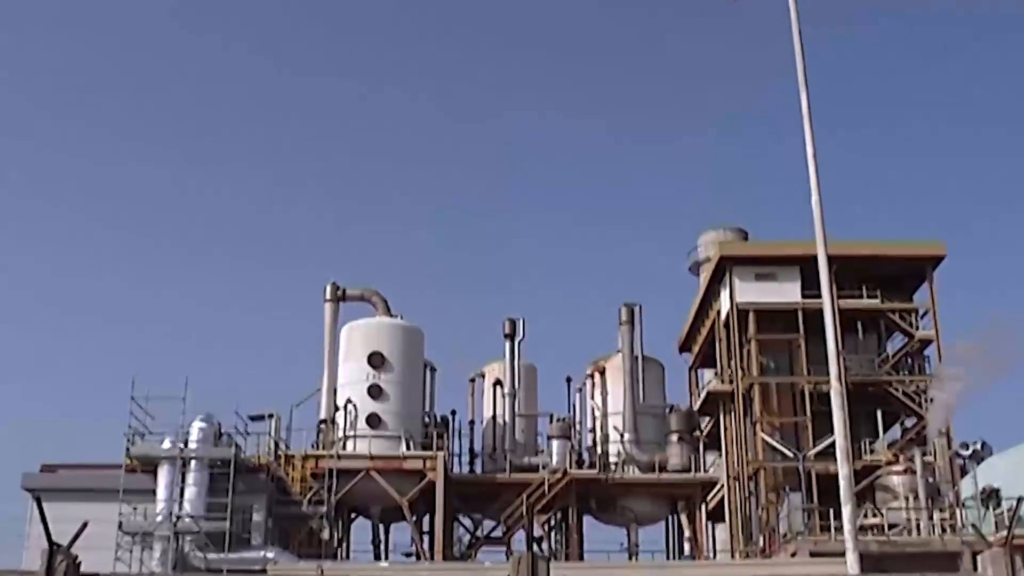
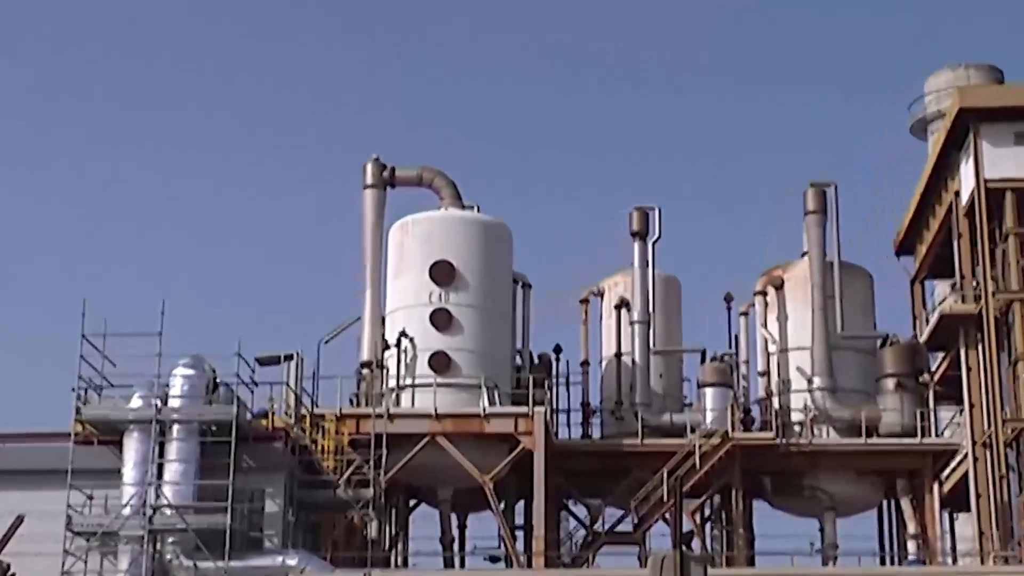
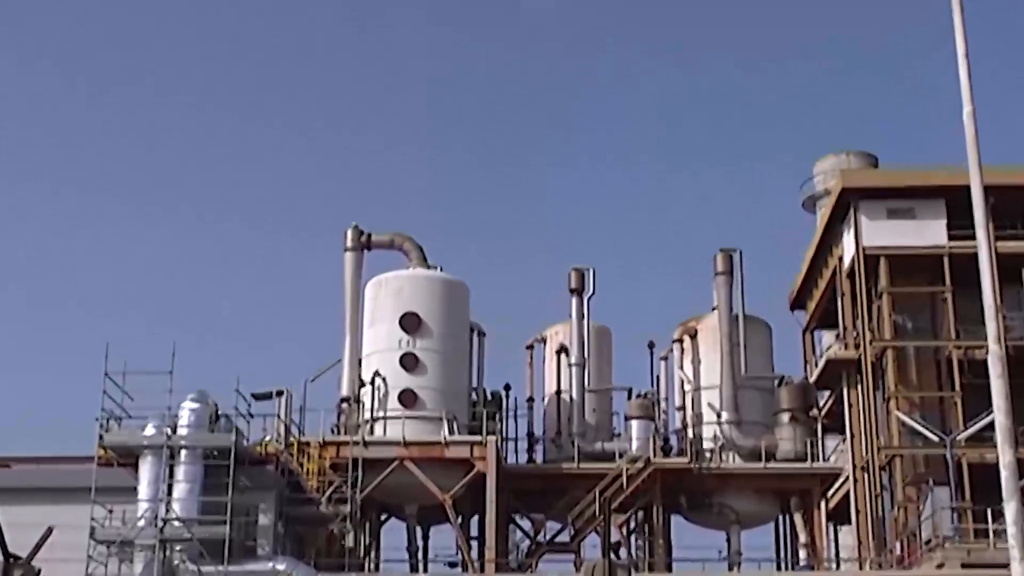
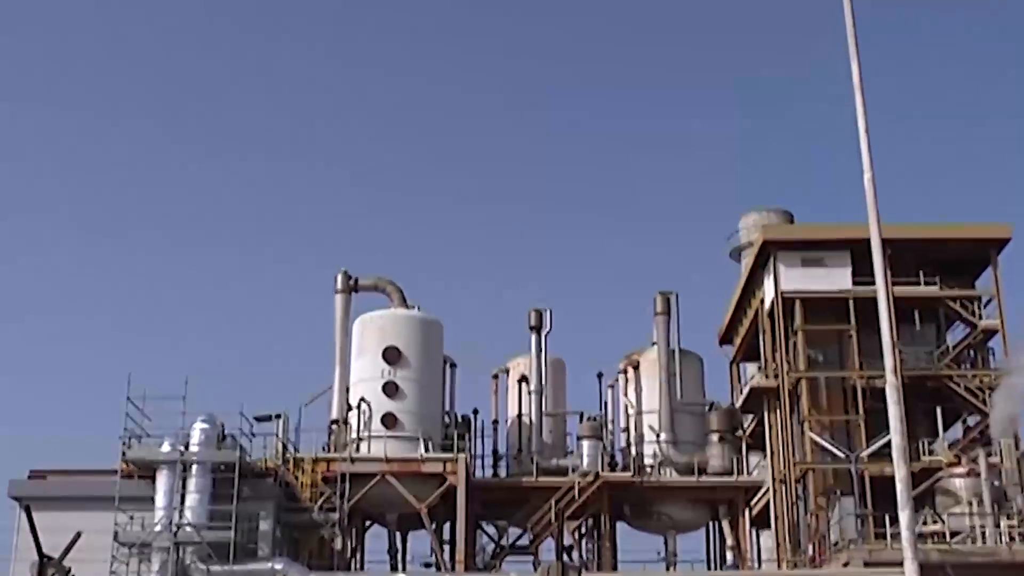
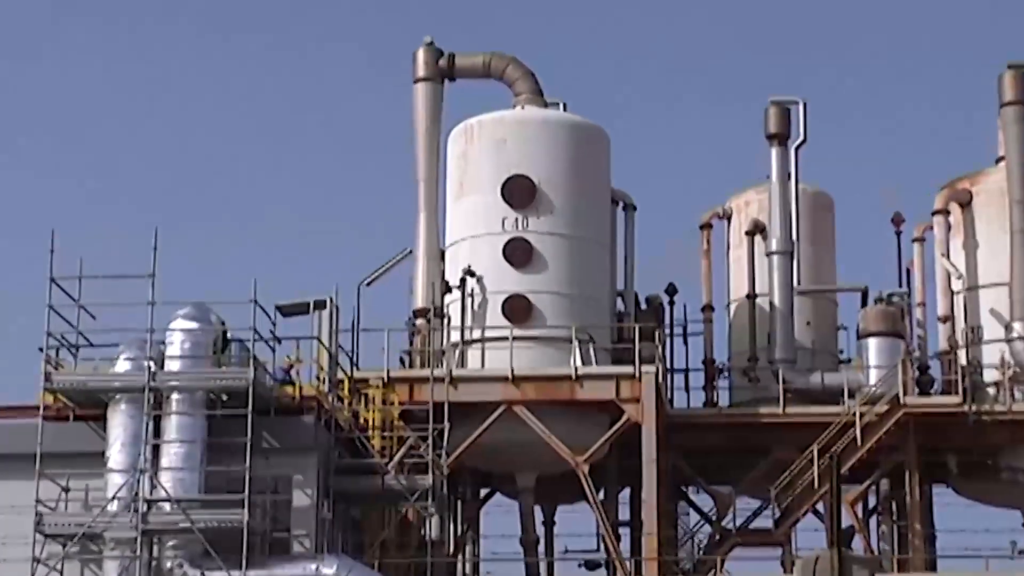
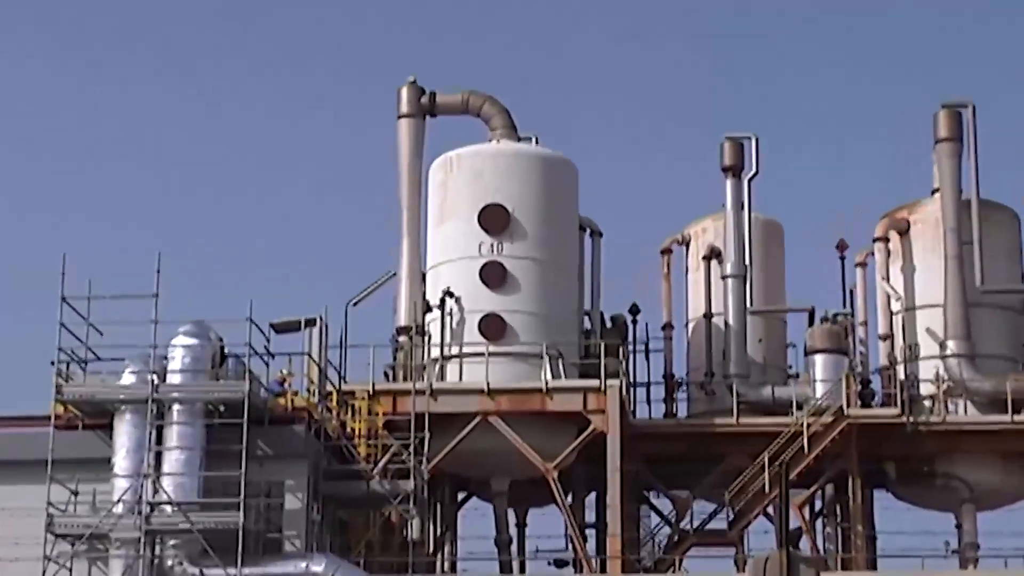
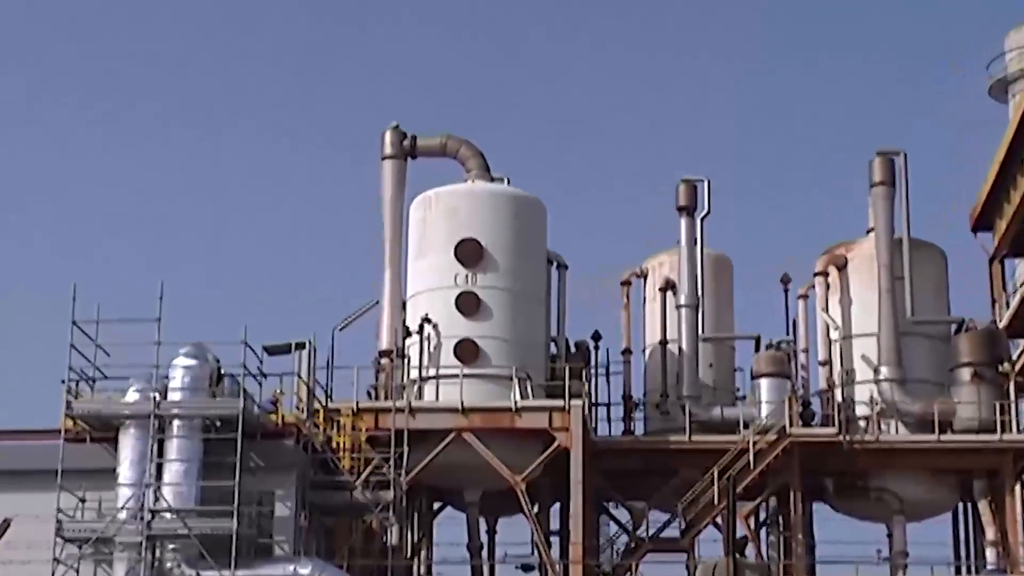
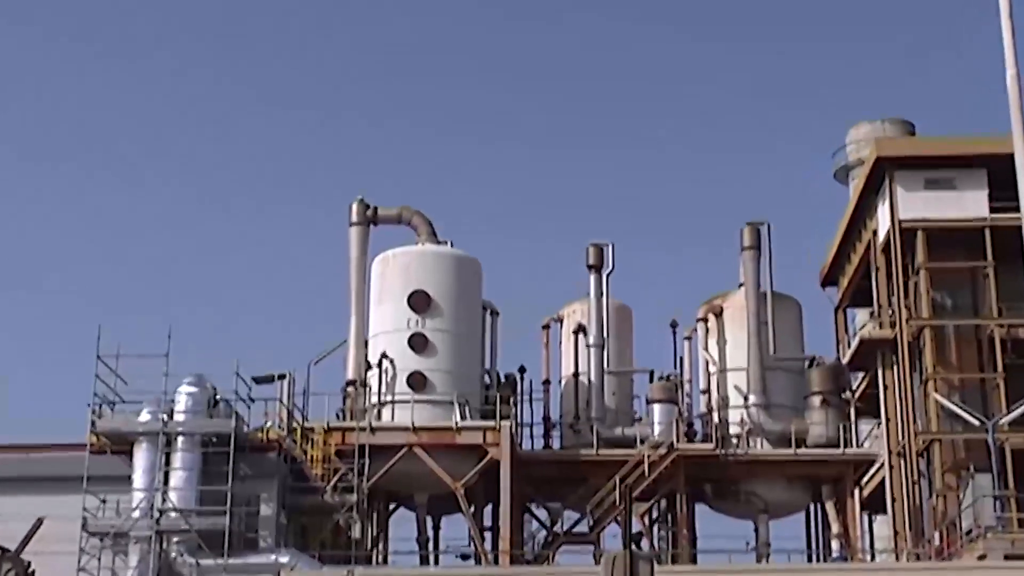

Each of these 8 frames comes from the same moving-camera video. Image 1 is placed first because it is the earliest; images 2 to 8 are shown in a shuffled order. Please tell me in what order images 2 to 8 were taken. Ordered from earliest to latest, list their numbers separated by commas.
4, 3, 8, 2, 7, 6, 5
